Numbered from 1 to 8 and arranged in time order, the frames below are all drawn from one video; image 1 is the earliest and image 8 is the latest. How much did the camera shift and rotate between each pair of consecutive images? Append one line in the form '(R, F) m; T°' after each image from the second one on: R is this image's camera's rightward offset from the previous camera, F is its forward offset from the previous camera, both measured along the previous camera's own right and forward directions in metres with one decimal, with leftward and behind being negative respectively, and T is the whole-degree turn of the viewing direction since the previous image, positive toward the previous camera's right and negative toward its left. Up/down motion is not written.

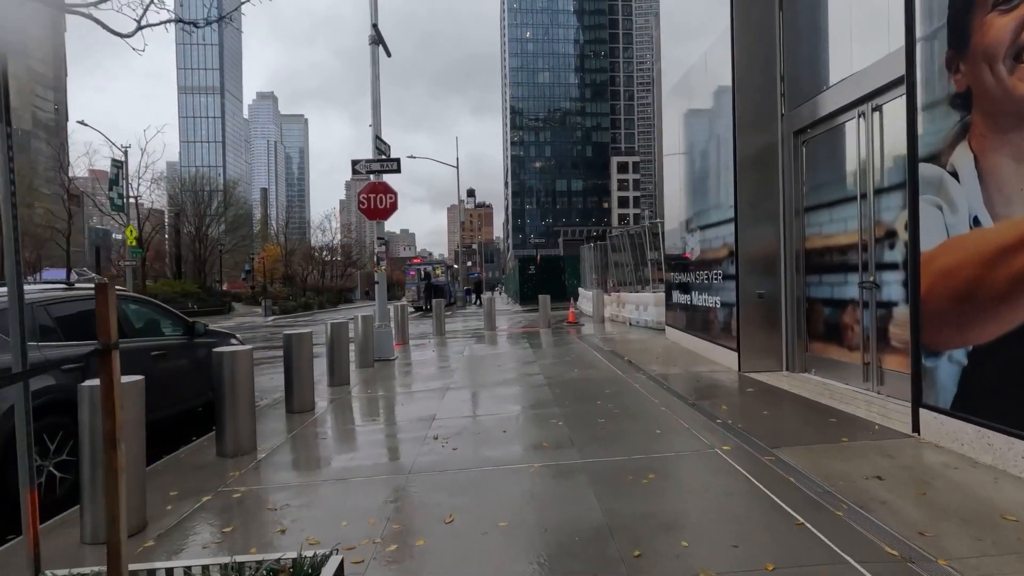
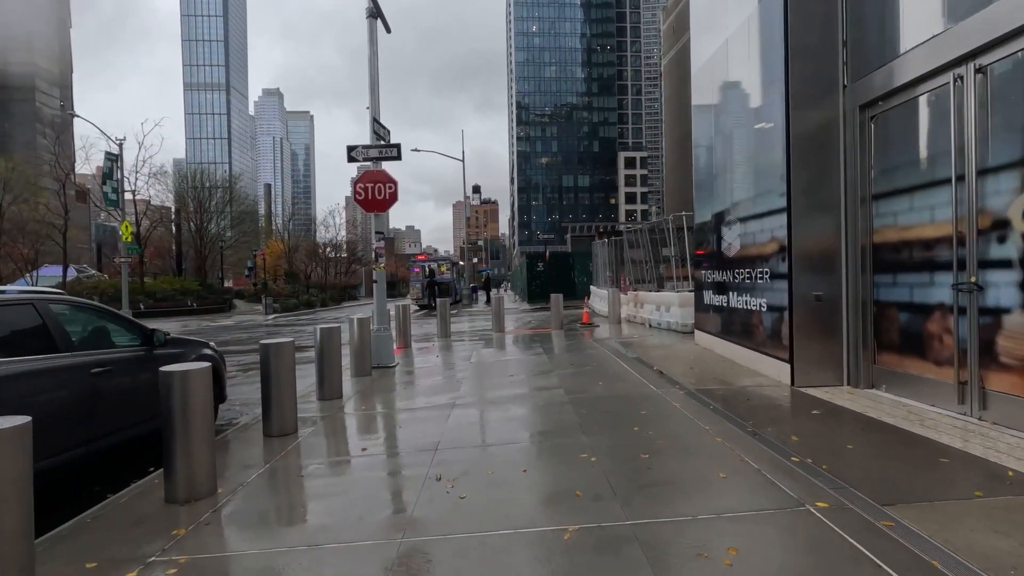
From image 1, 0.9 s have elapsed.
(-0.1, +1.2) m; -1°
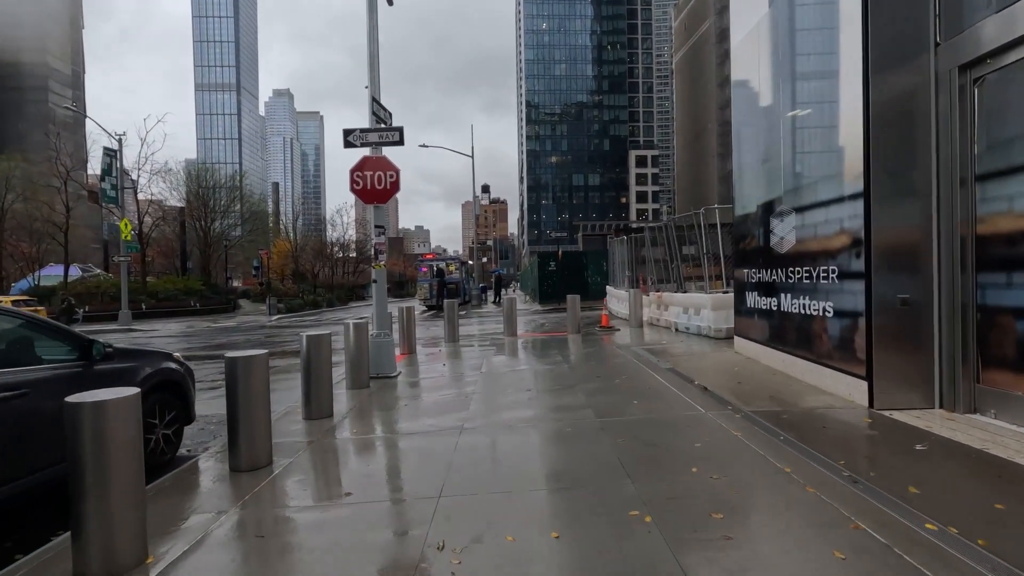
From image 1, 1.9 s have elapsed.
(-0.1, +1.2) m; -1°
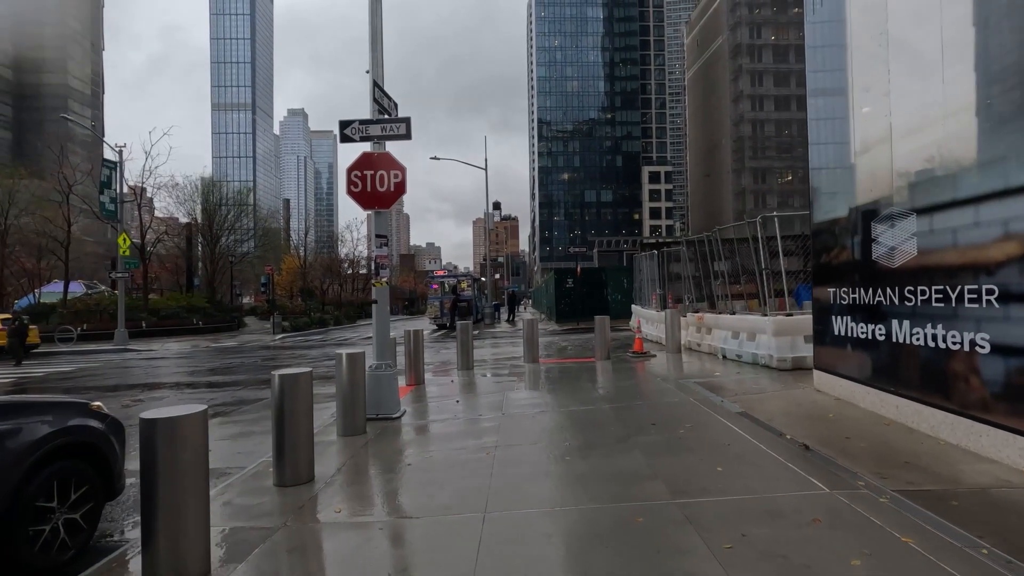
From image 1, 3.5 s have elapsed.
(-0.3, +1.7) m; -1°
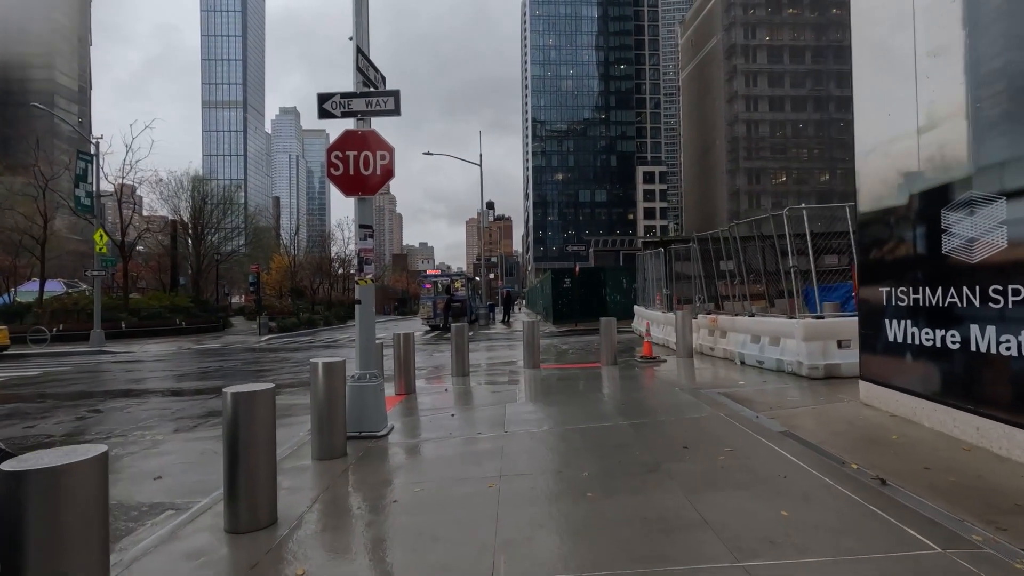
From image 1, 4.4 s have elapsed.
(-0.1, +1.0) m; +1°
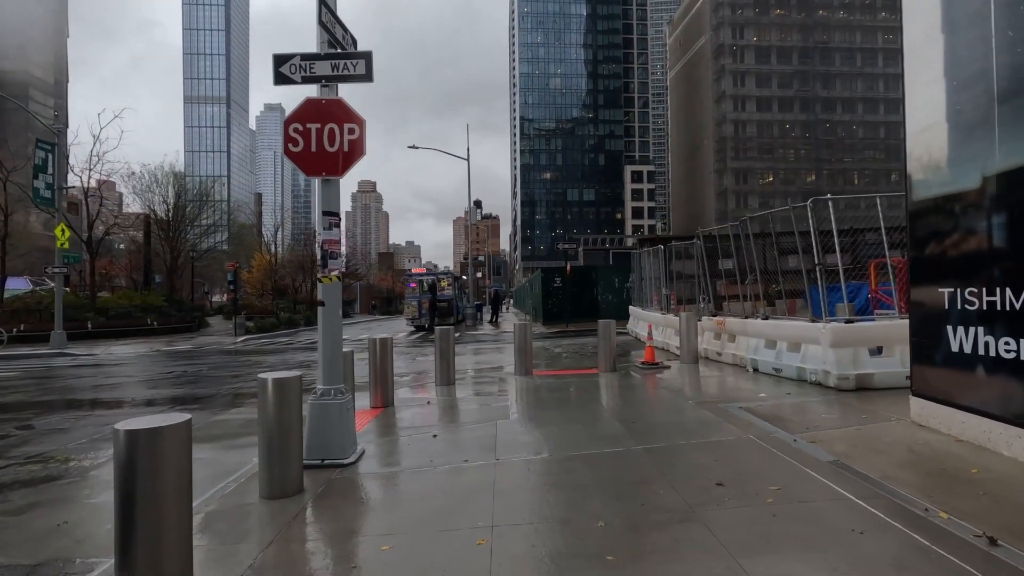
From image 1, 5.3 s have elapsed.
(-0.1, +1.1) m; +1°
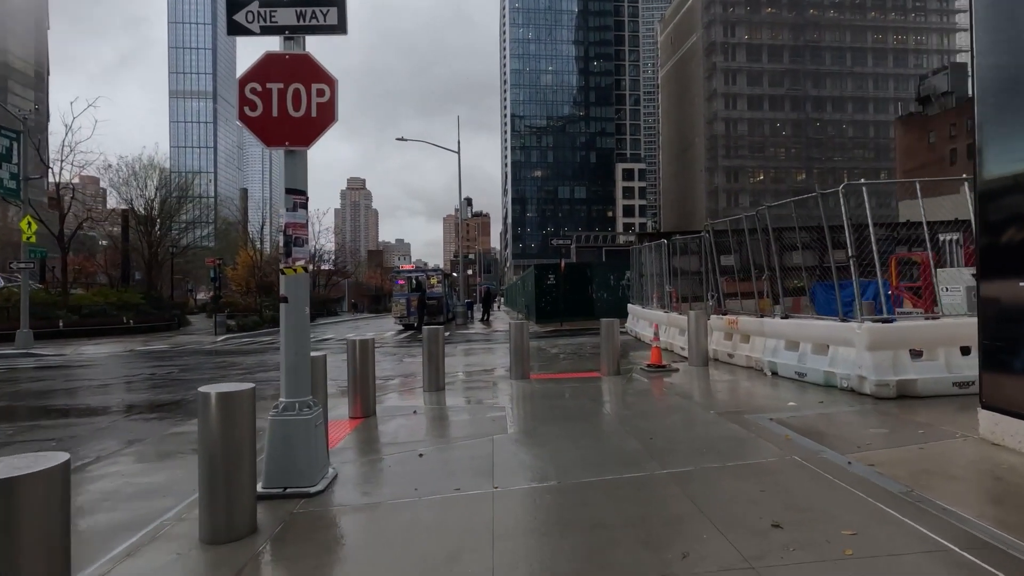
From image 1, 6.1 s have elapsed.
(-0.1, +1.0) m; +1°
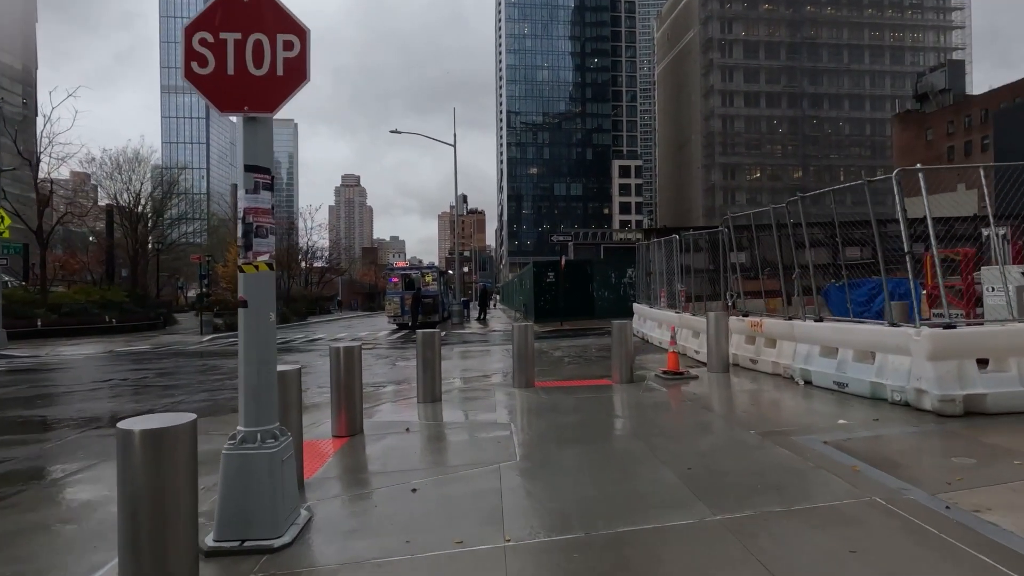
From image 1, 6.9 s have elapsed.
(-0.1, +1.0) m; +1°
